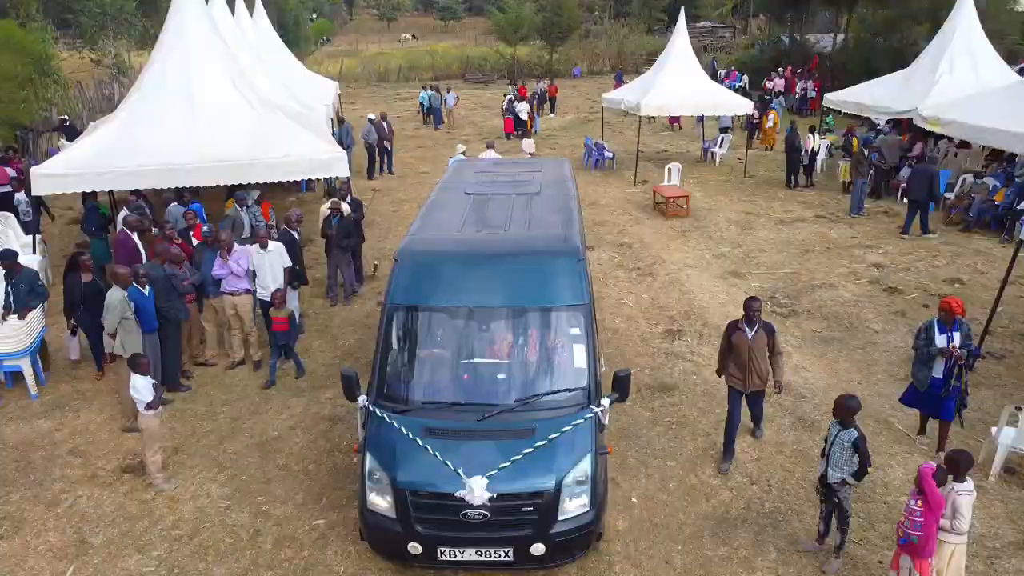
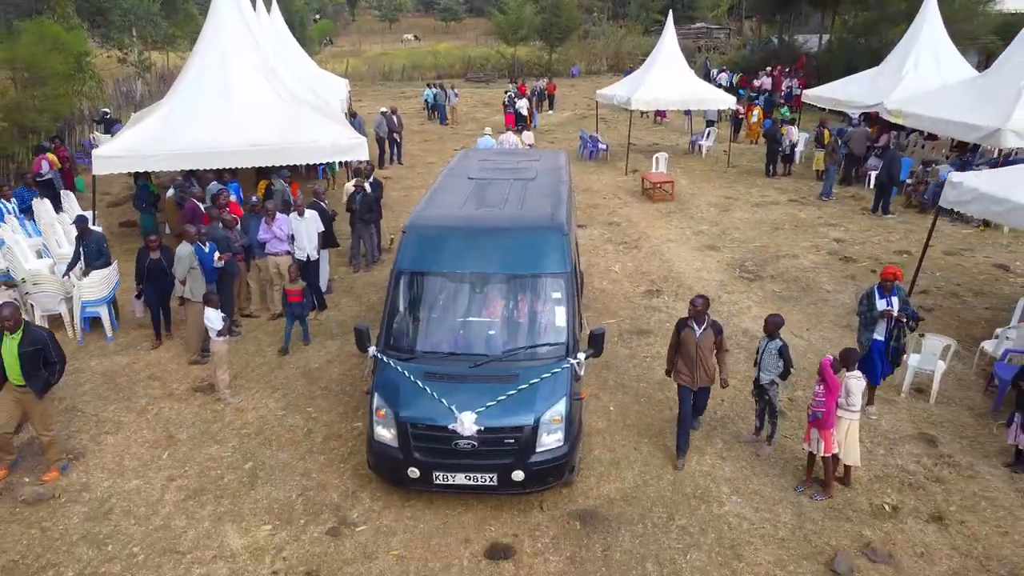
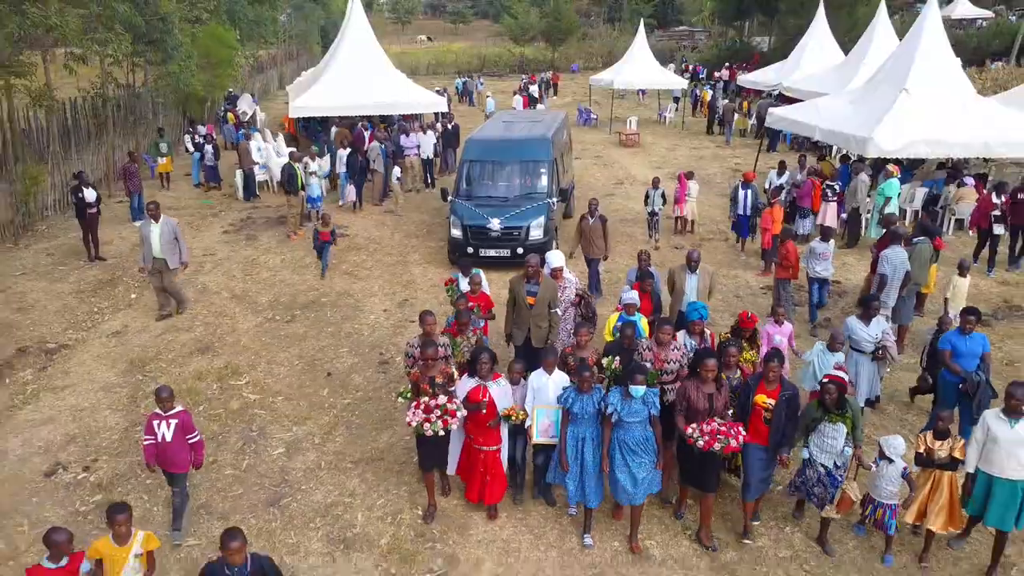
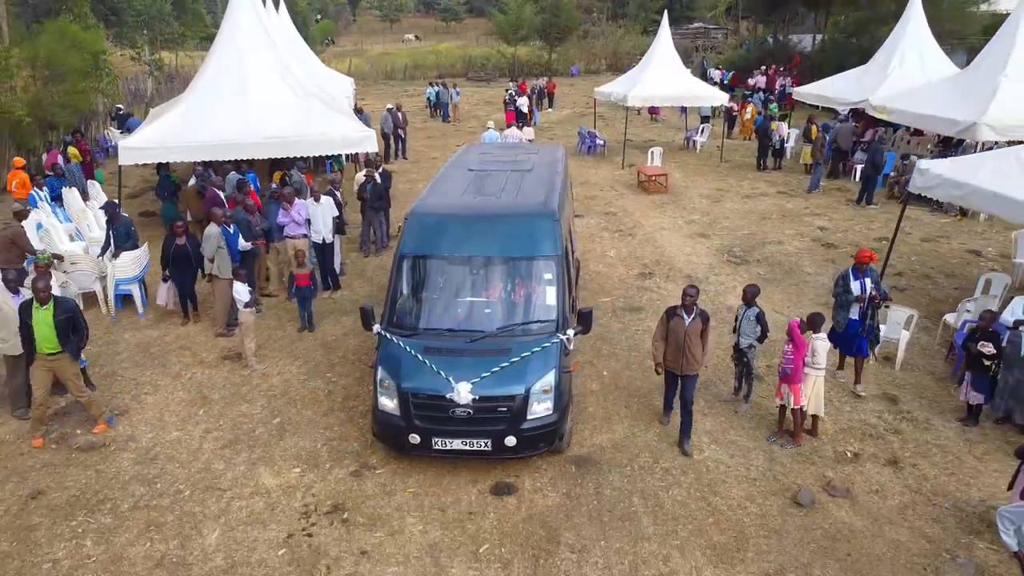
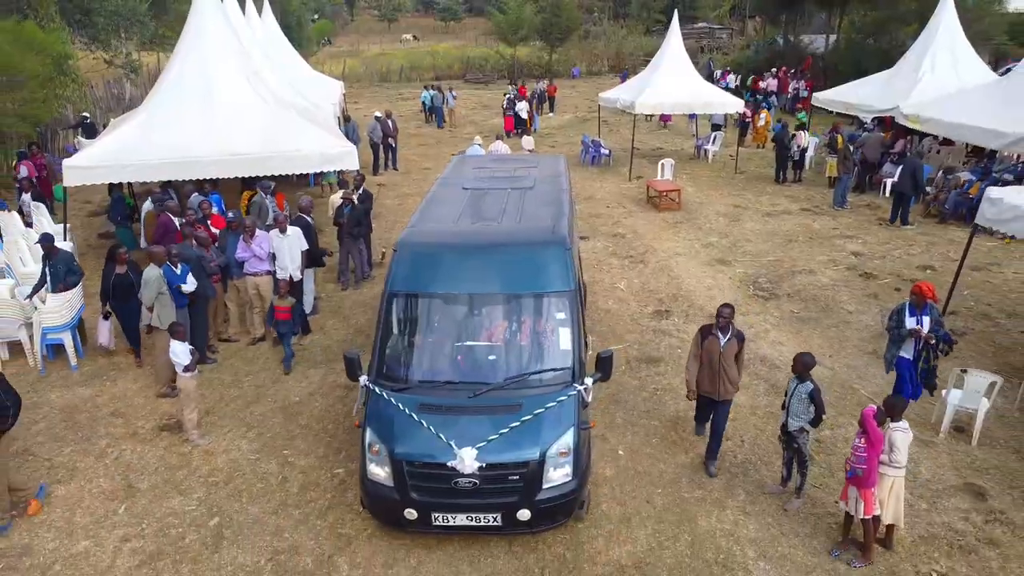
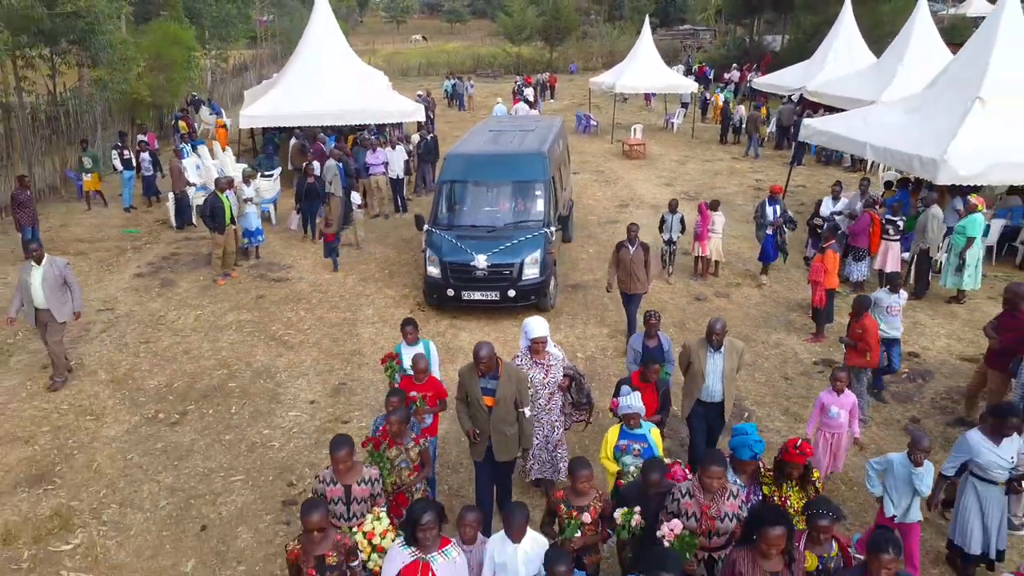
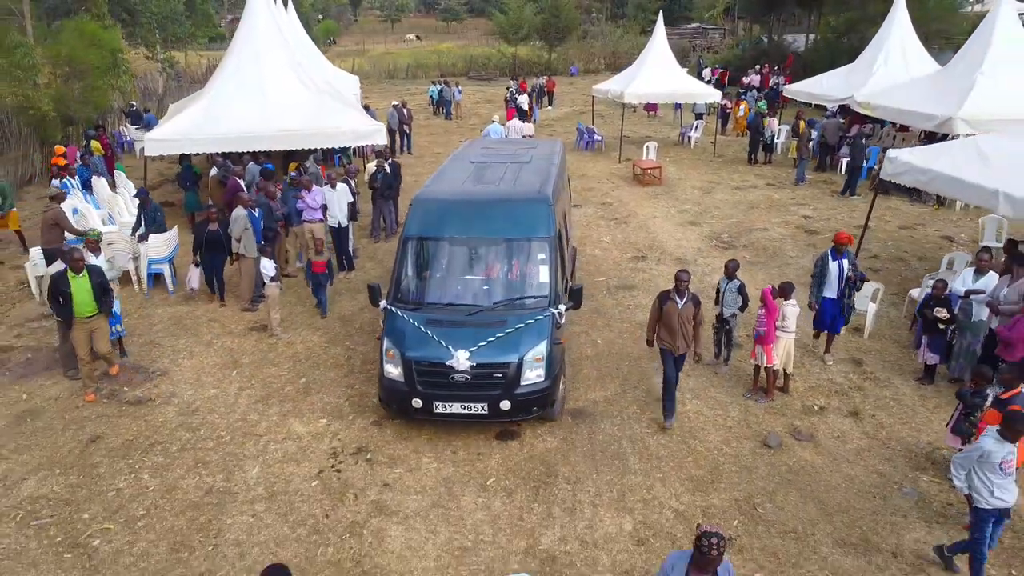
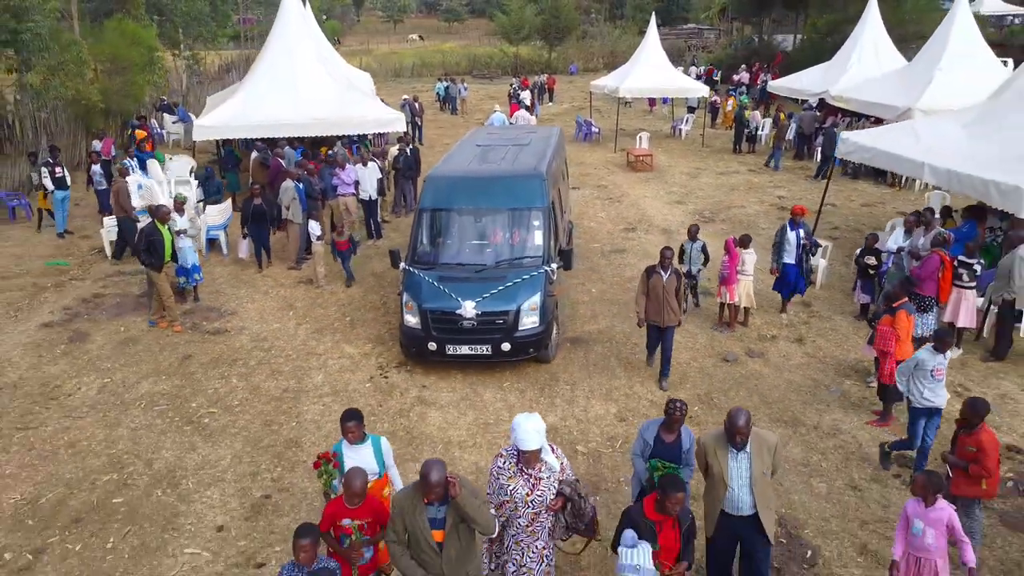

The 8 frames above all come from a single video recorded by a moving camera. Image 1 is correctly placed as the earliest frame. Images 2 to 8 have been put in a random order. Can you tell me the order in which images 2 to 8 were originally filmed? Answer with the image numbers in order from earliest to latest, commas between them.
5, 2, 4, 7, 8, 6, 3
